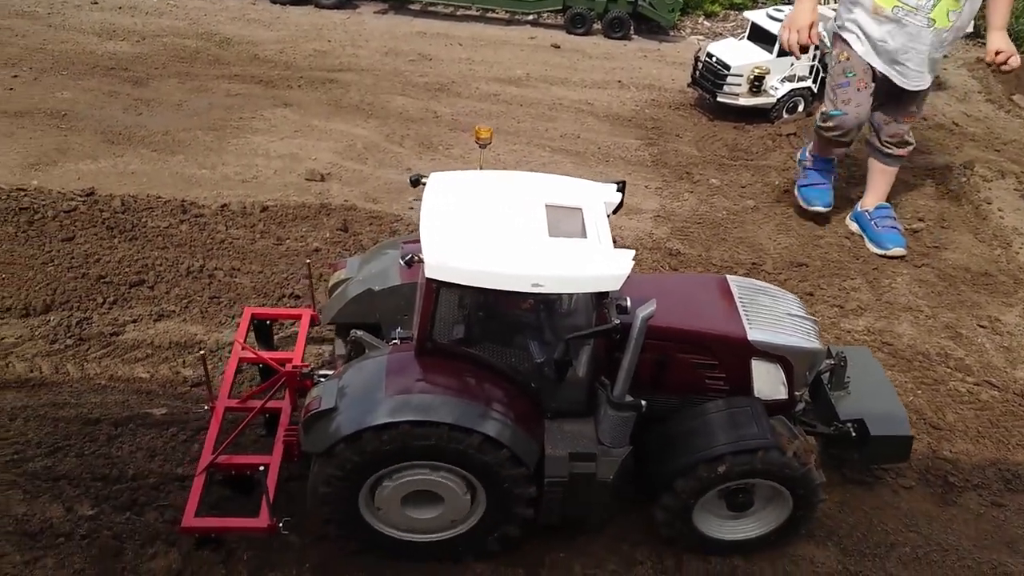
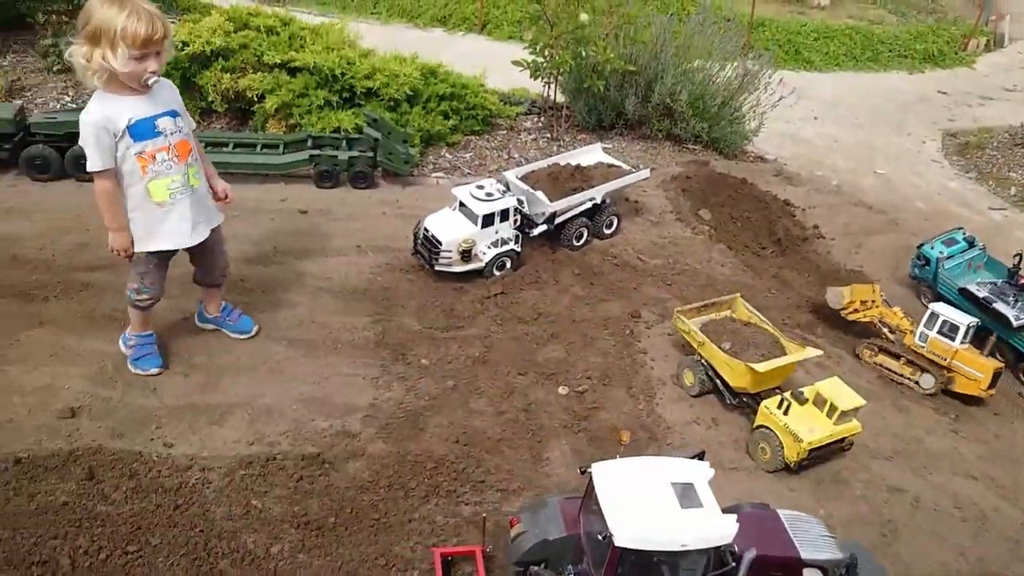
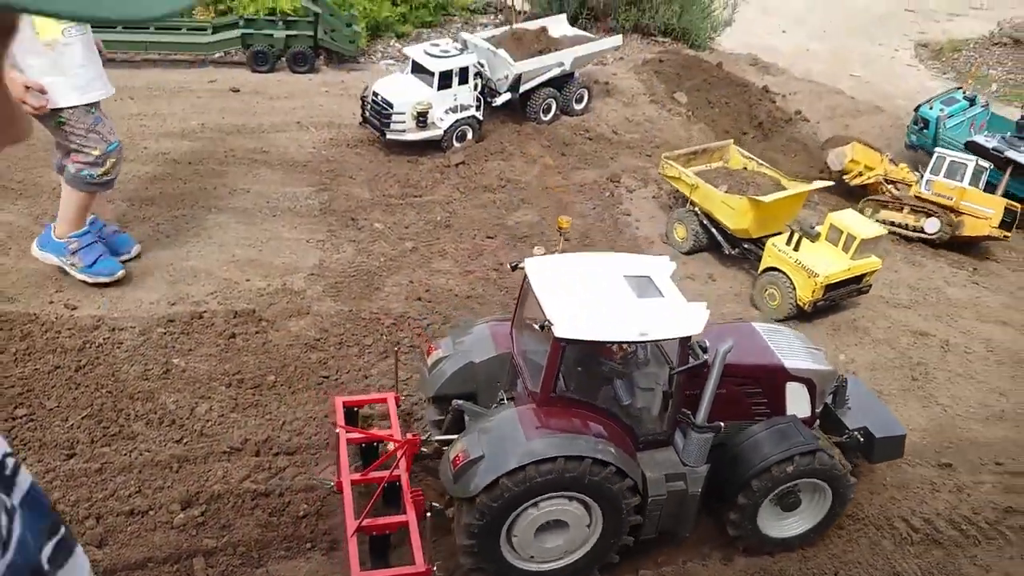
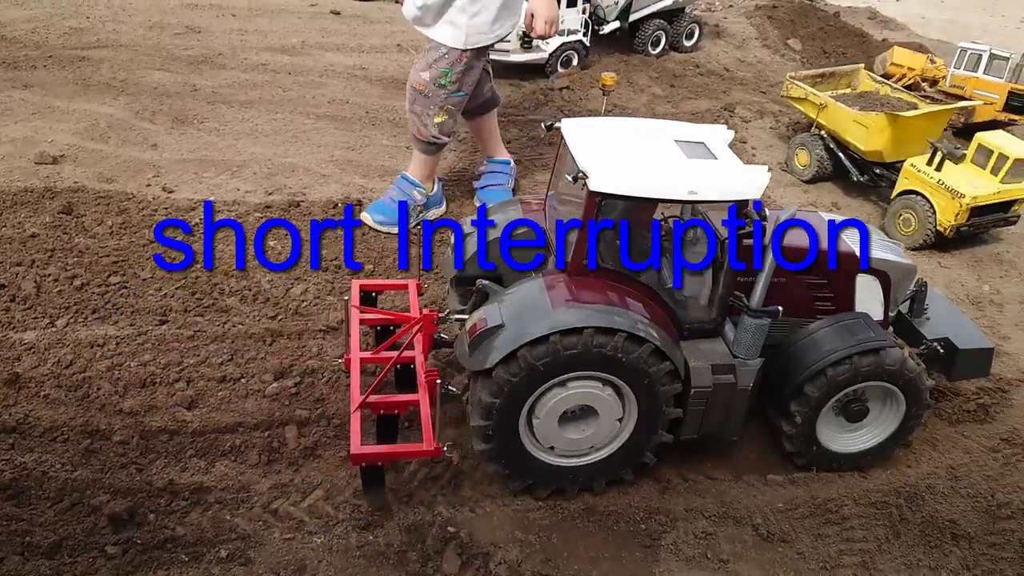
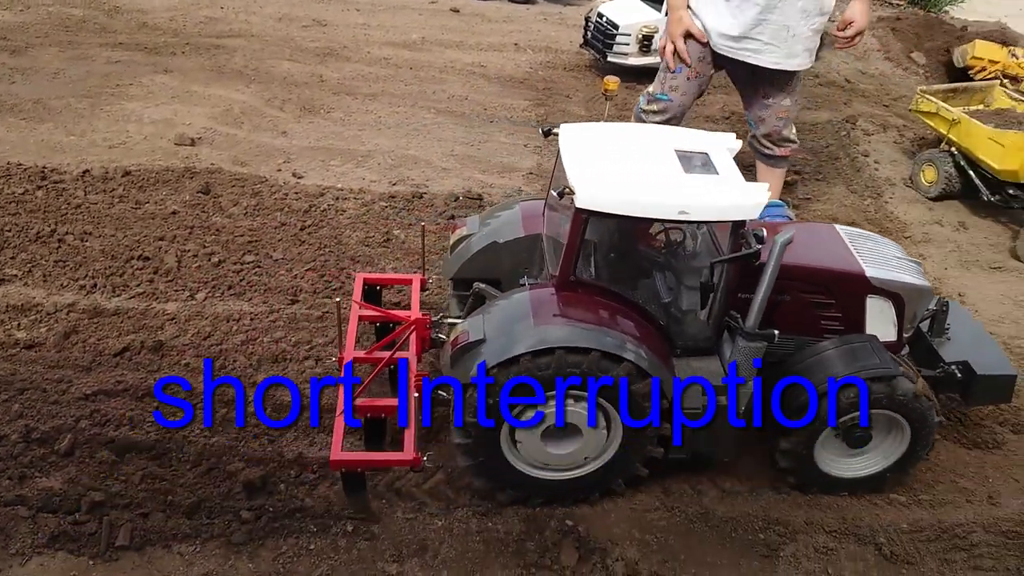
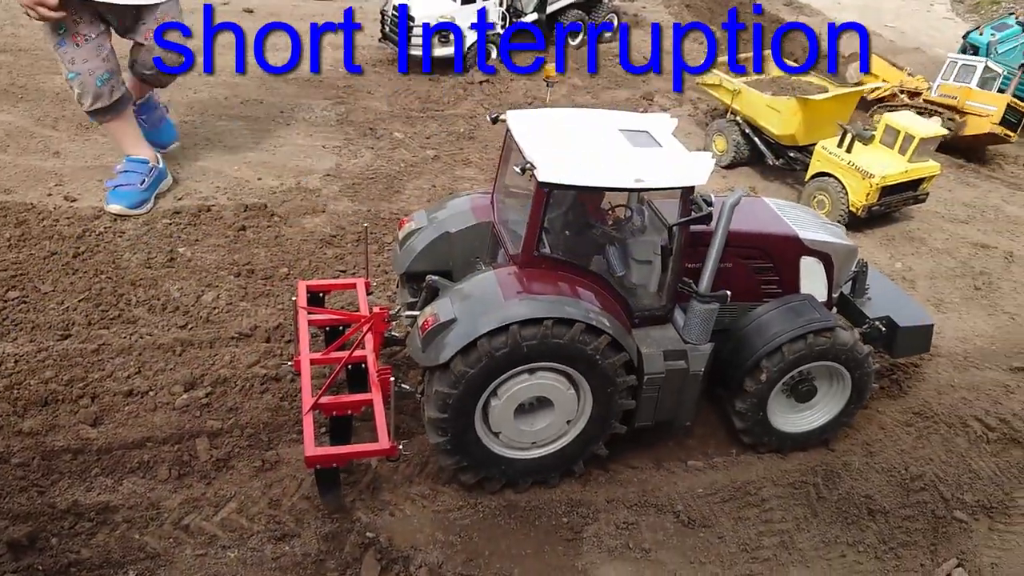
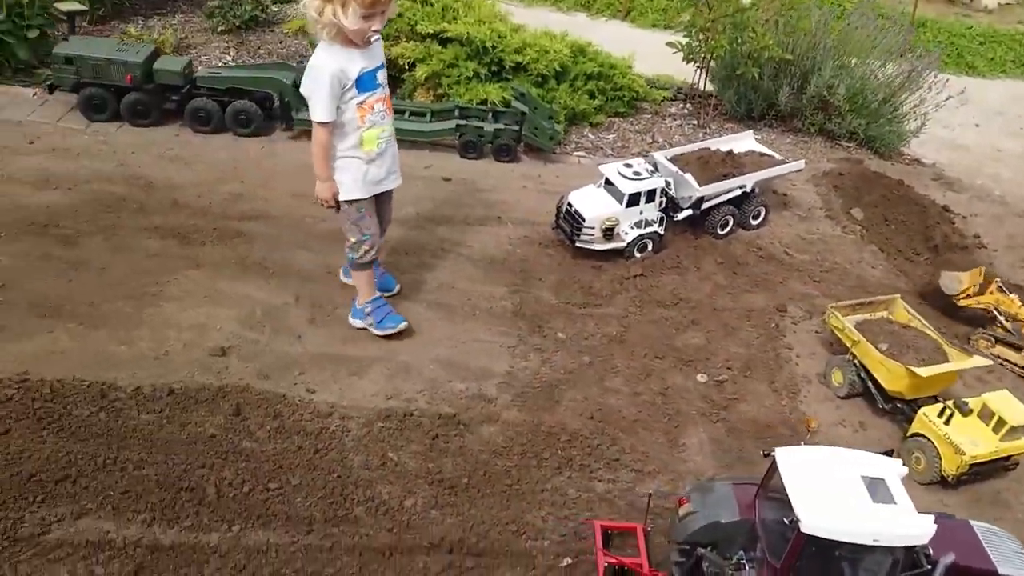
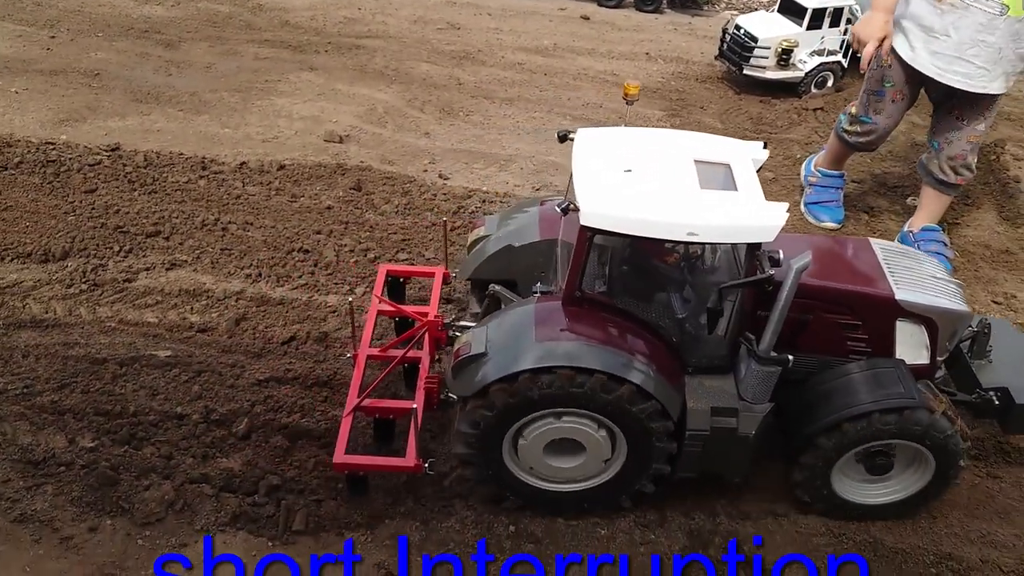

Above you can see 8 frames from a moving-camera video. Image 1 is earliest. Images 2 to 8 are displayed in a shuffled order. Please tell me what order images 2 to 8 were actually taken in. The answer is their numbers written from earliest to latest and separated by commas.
8, 5, 4, 6, 3, 2, 7
